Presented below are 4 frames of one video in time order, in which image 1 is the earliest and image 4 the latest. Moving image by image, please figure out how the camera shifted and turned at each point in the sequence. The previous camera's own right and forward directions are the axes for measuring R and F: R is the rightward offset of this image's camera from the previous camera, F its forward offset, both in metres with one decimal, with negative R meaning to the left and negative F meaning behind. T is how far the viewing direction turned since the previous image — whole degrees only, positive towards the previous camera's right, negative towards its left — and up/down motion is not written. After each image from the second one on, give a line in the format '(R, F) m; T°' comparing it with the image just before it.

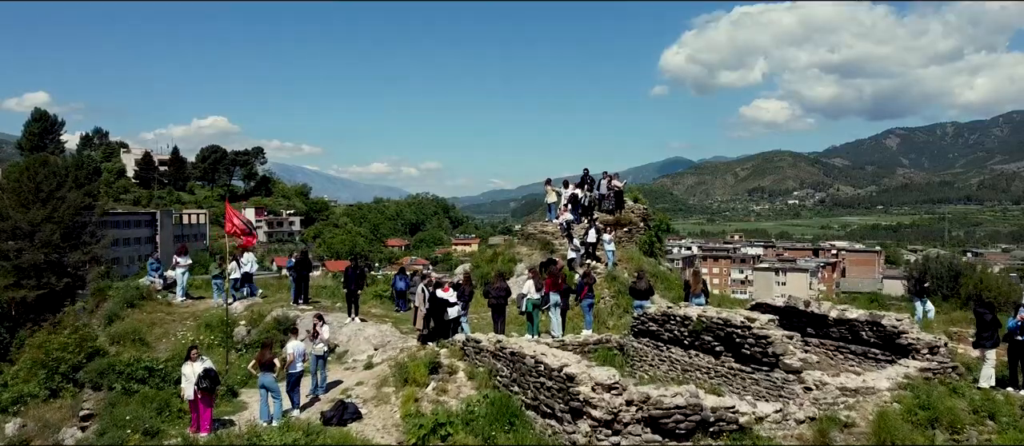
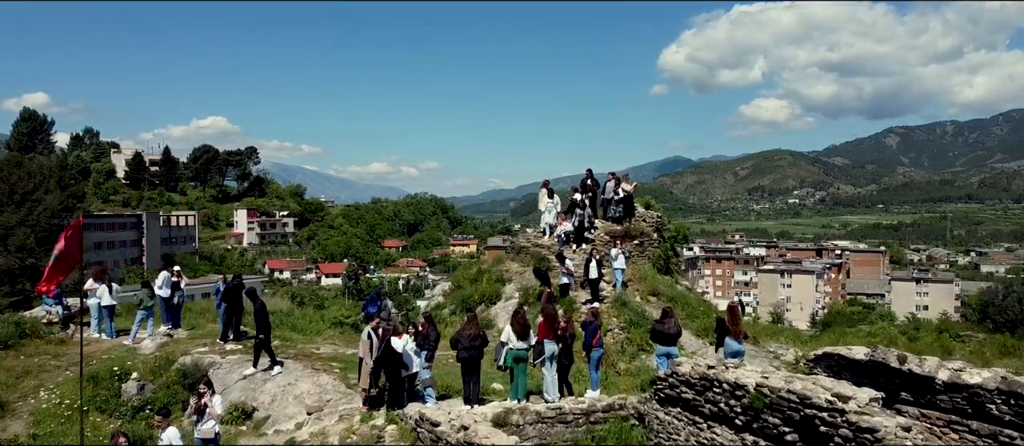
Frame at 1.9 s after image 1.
(+0.1, +1.0) m; 0°
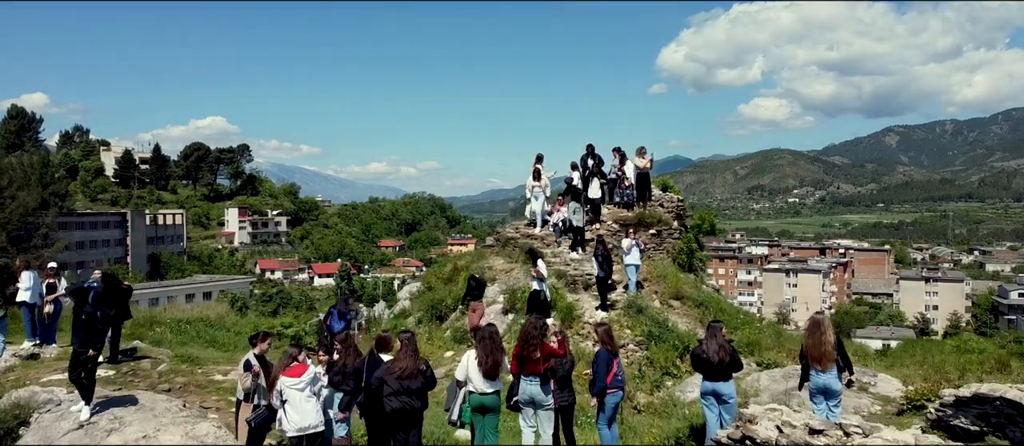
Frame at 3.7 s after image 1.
(+0.1, +1.0) m; 0°
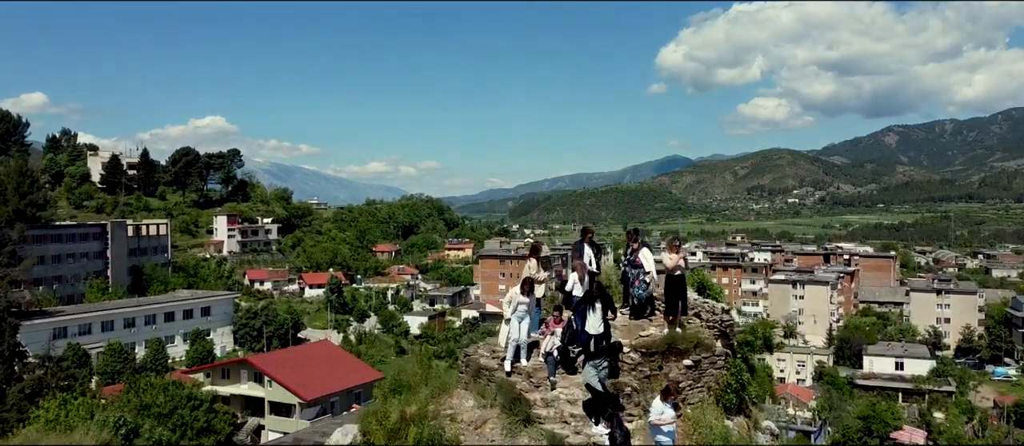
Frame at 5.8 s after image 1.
(+0.1, +1.2) m; 0°
